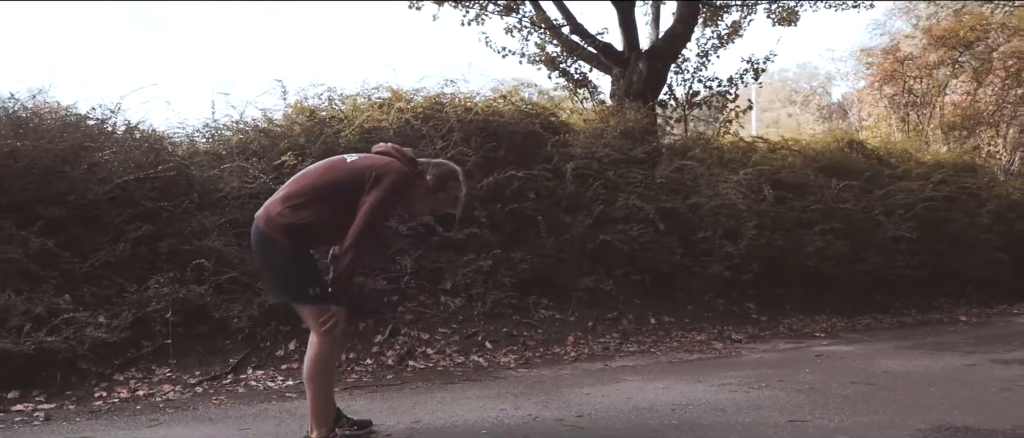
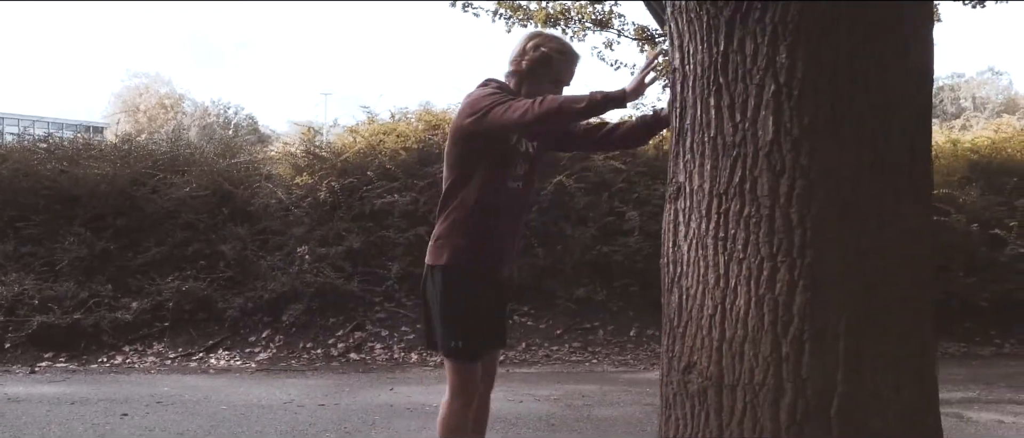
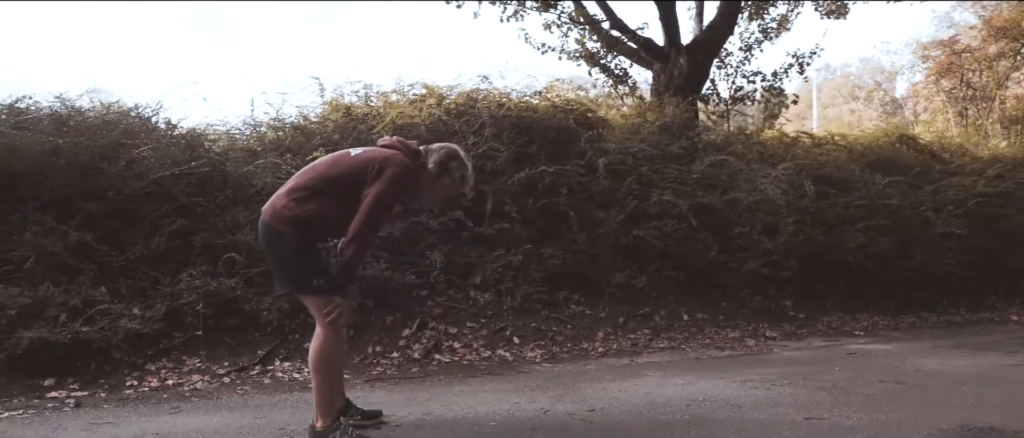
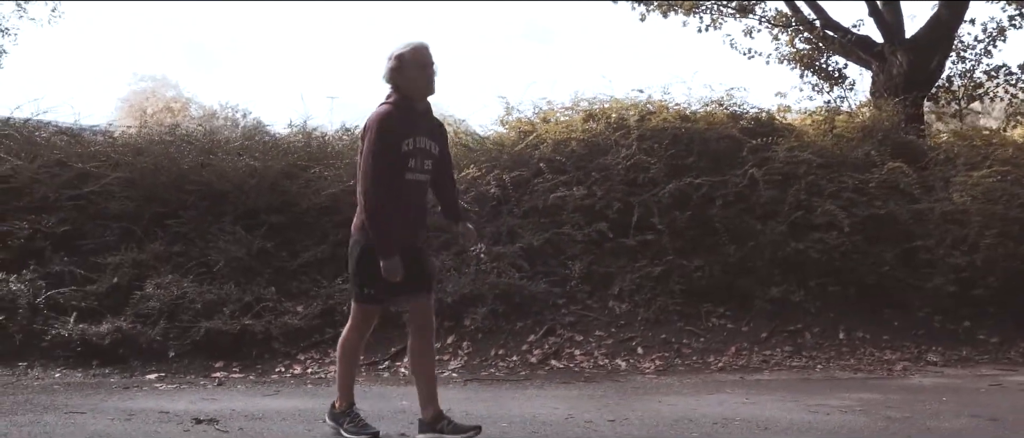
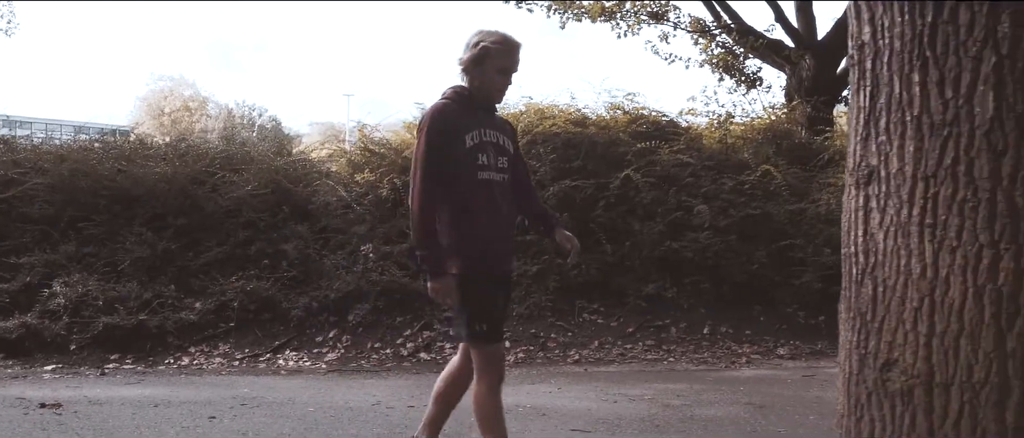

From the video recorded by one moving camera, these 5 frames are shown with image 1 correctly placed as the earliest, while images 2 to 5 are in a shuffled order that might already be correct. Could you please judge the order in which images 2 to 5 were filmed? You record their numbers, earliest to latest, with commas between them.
3, 4, 5, 2
